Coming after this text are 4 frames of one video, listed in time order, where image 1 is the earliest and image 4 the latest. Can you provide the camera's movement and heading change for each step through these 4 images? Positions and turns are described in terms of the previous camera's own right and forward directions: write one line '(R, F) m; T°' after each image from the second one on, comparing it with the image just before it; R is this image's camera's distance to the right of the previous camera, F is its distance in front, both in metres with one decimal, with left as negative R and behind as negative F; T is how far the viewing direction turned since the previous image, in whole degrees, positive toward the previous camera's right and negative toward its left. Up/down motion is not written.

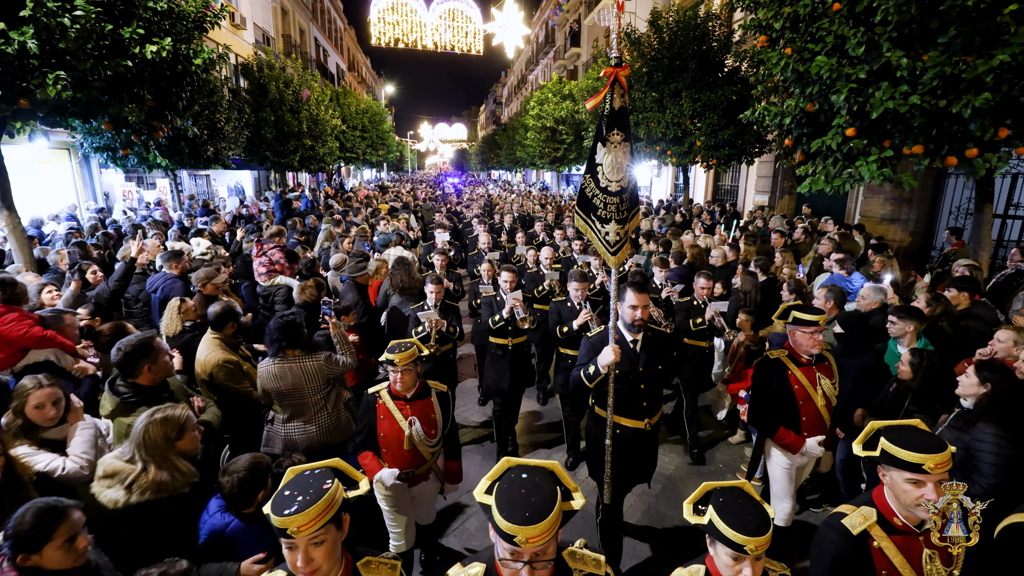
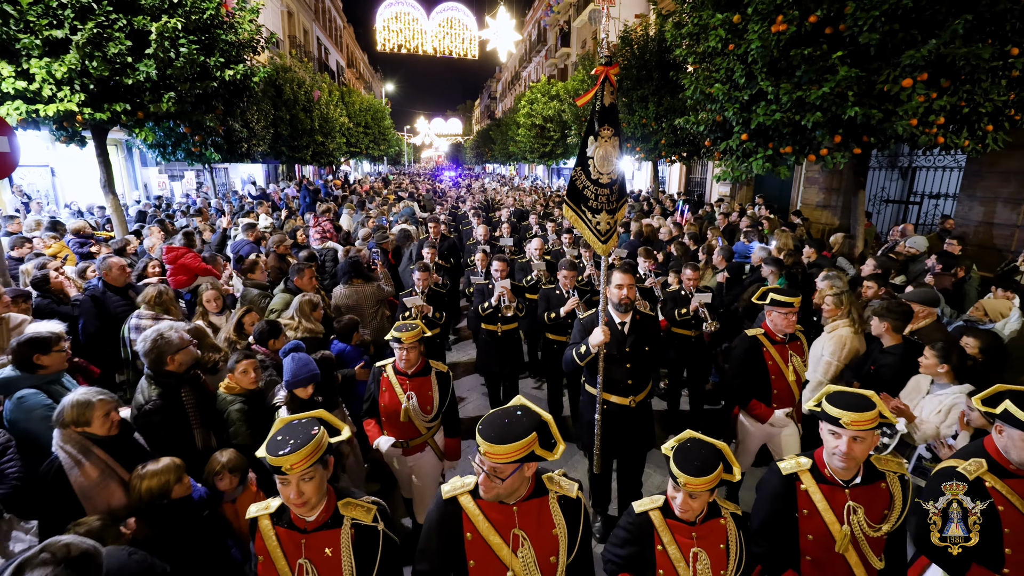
(+0.1, -2.0) m; +1°
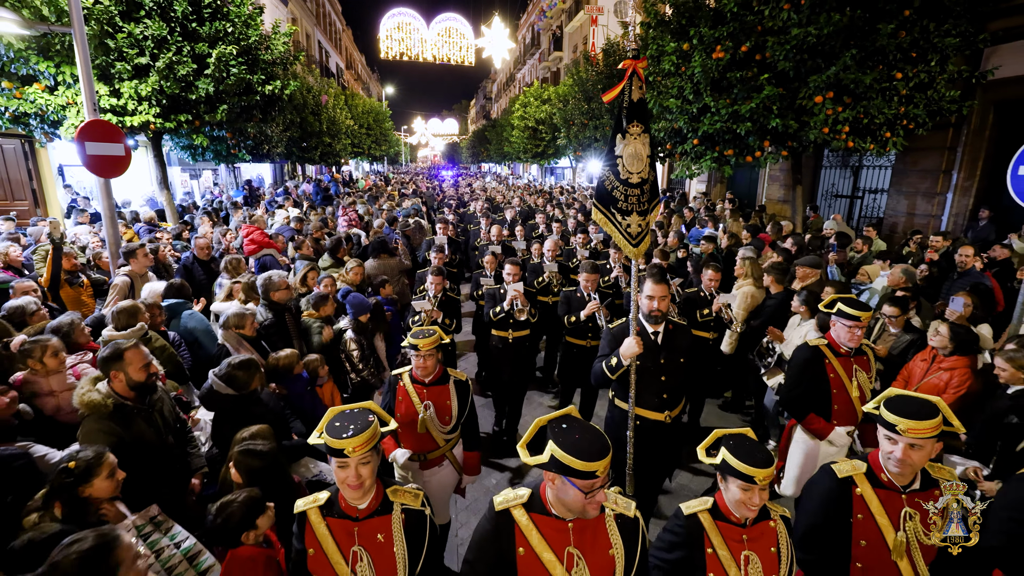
(0.0, -1.6) m; 0°
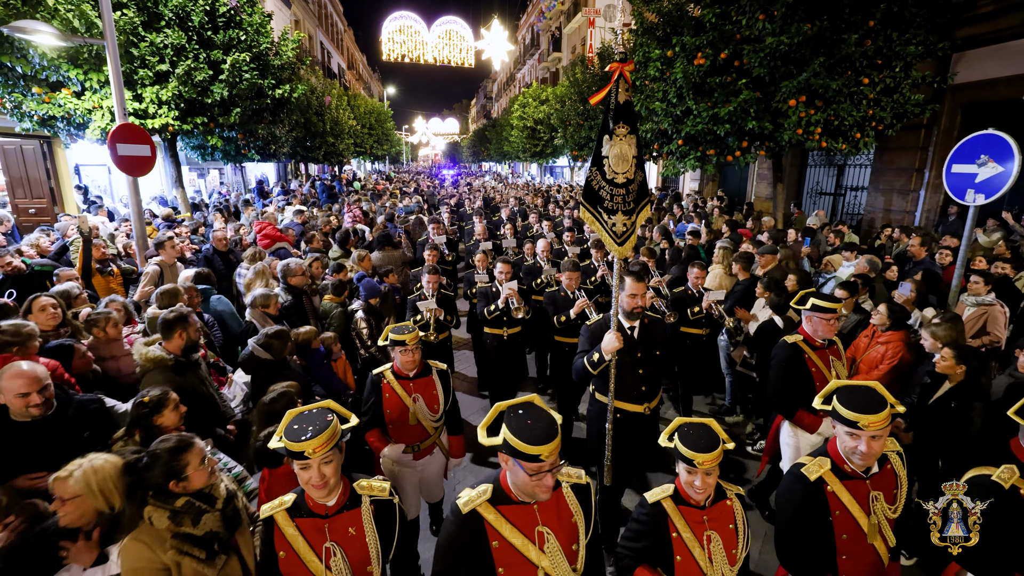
(+0.1, -0.6) m; 0°
